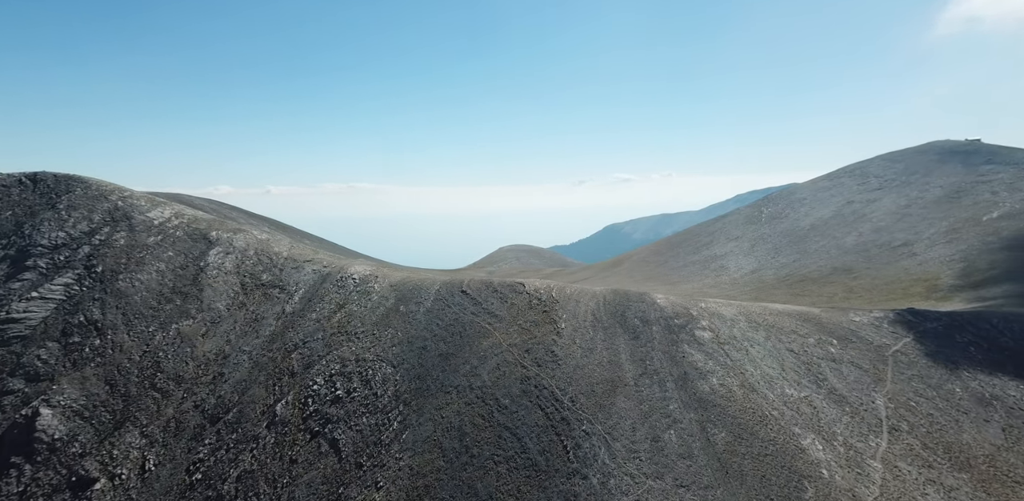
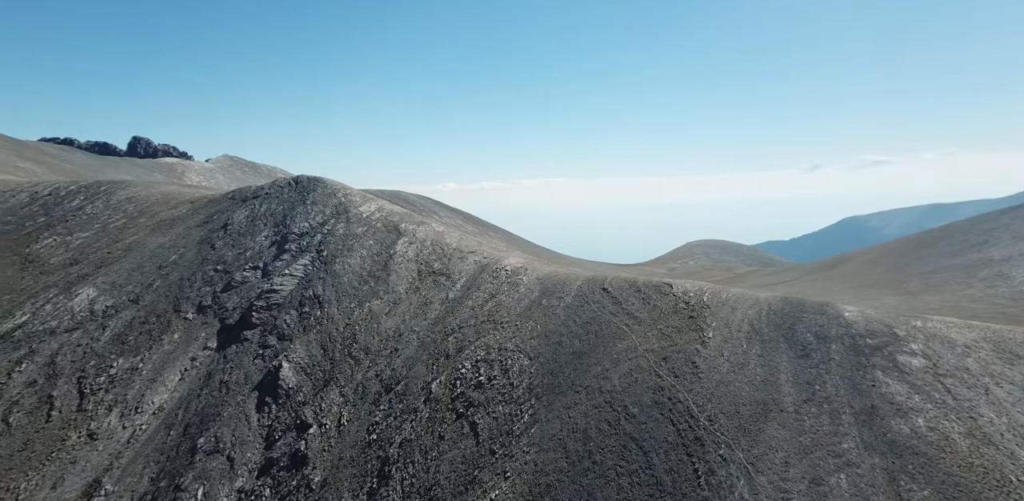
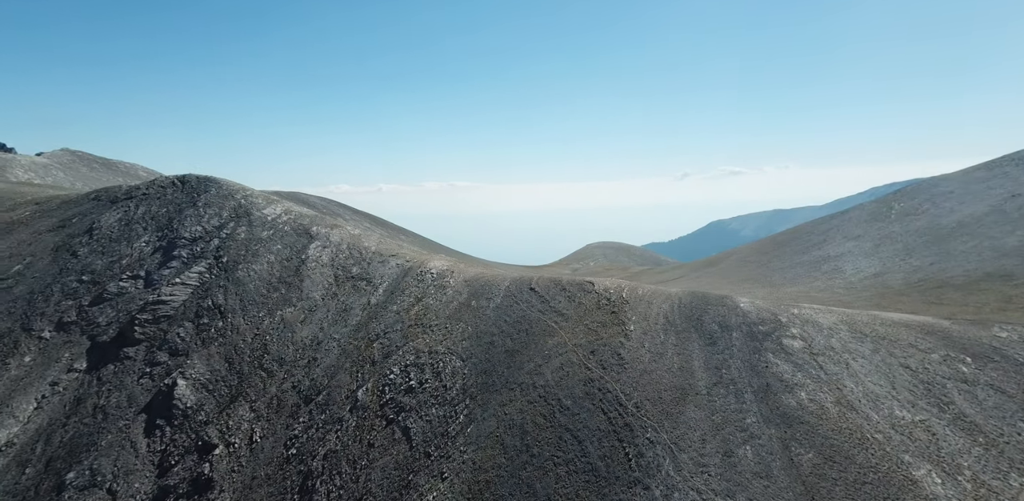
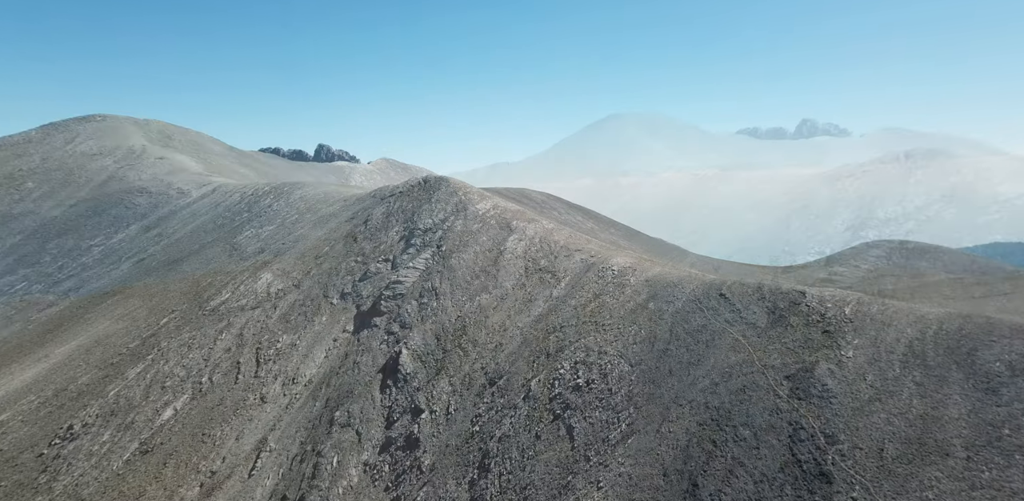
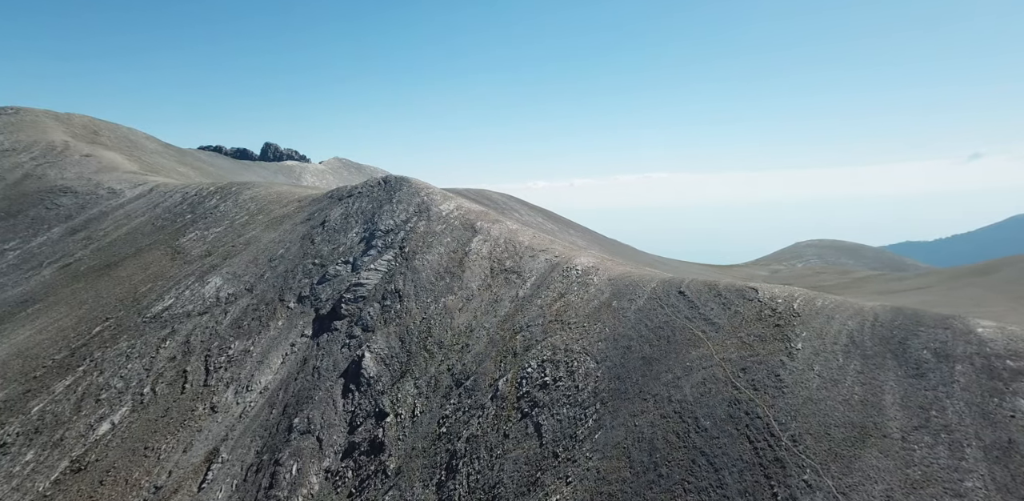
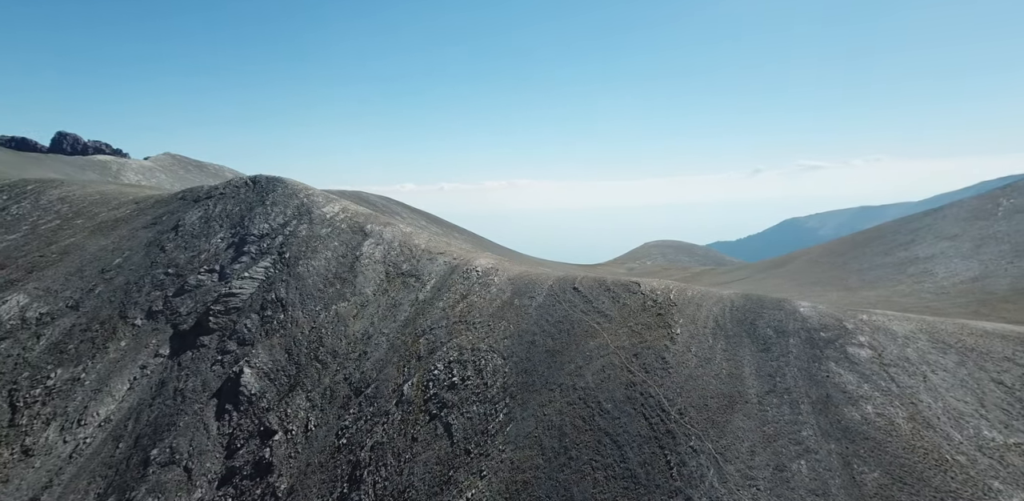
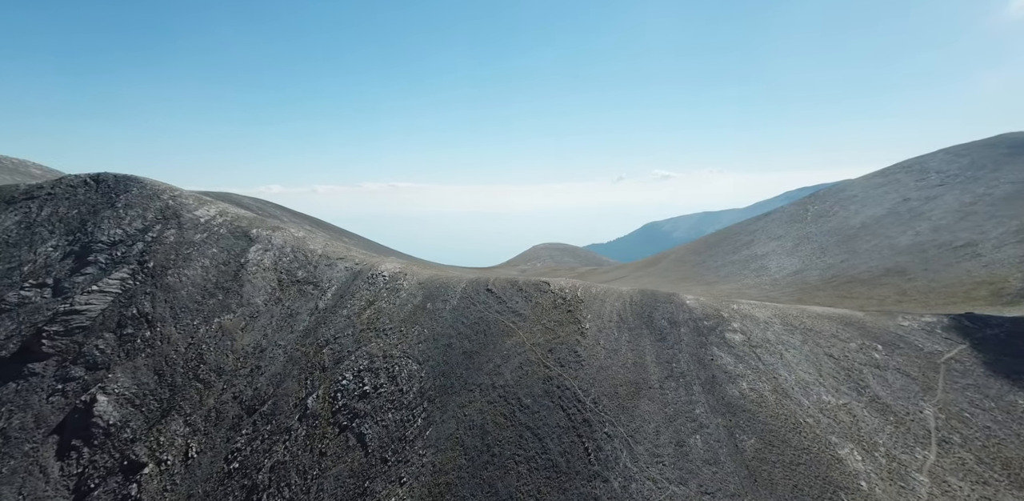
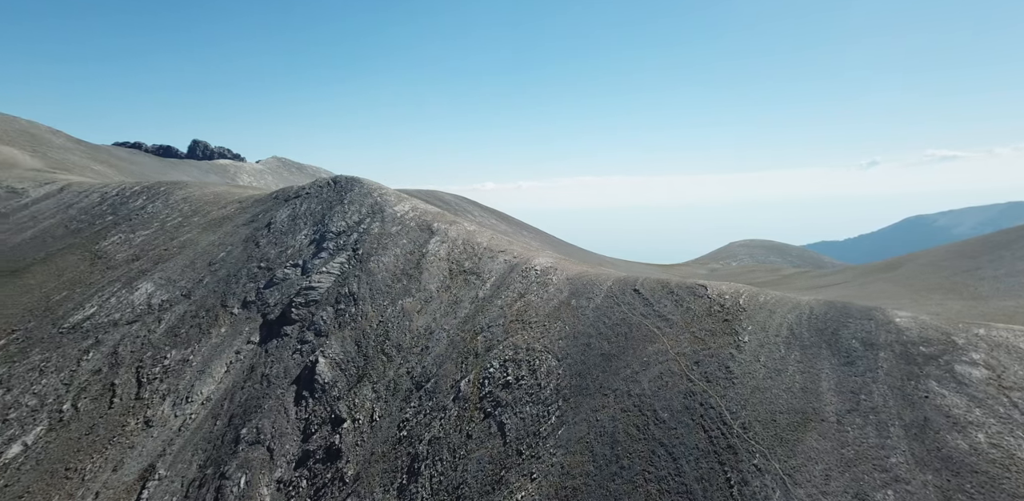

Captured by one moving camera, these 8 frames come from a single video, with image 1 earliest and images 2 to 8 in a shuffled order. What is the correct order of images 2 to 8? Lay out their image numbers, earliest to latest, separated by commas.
7, 3, 6, 2, 8, 5, 4
